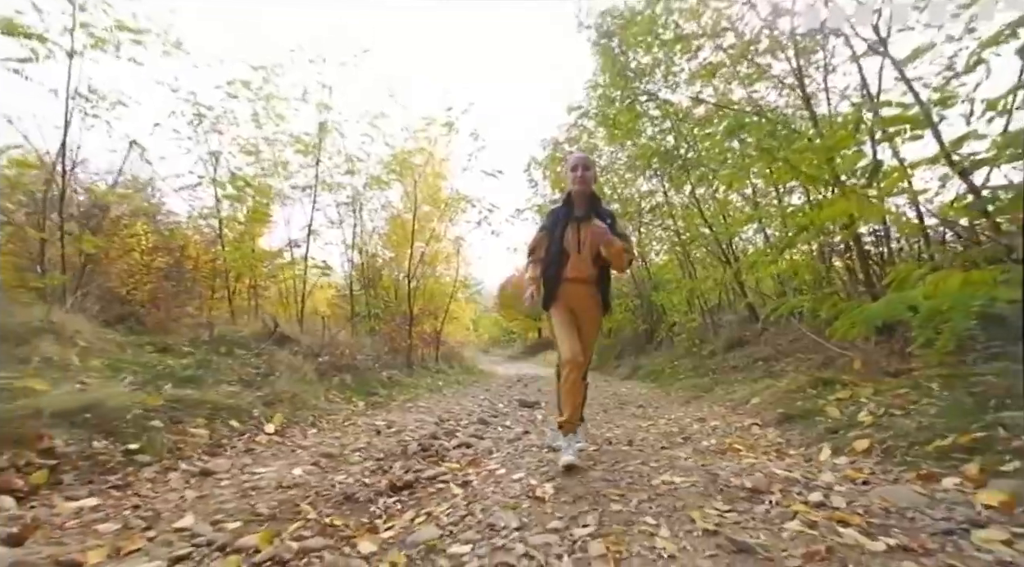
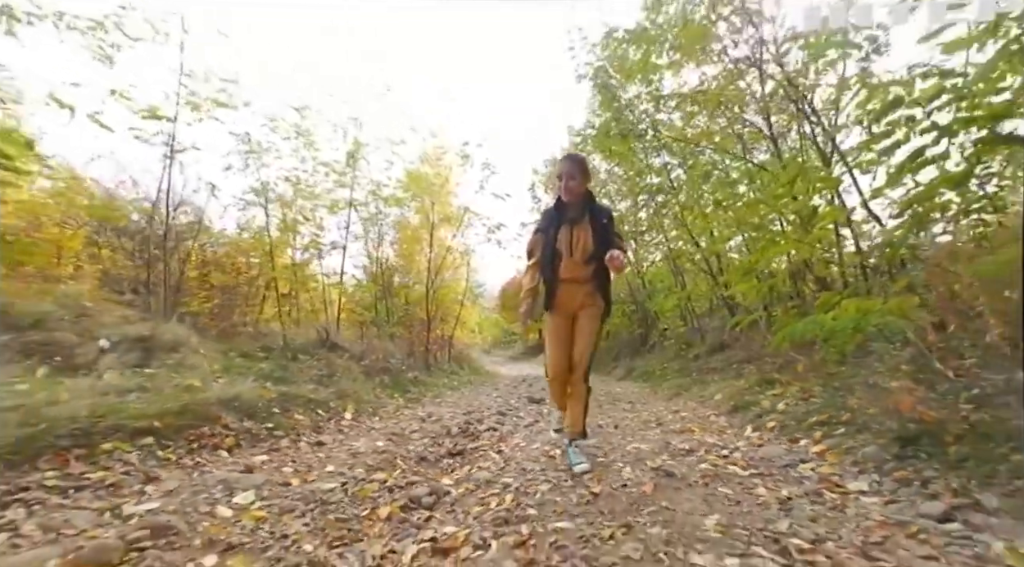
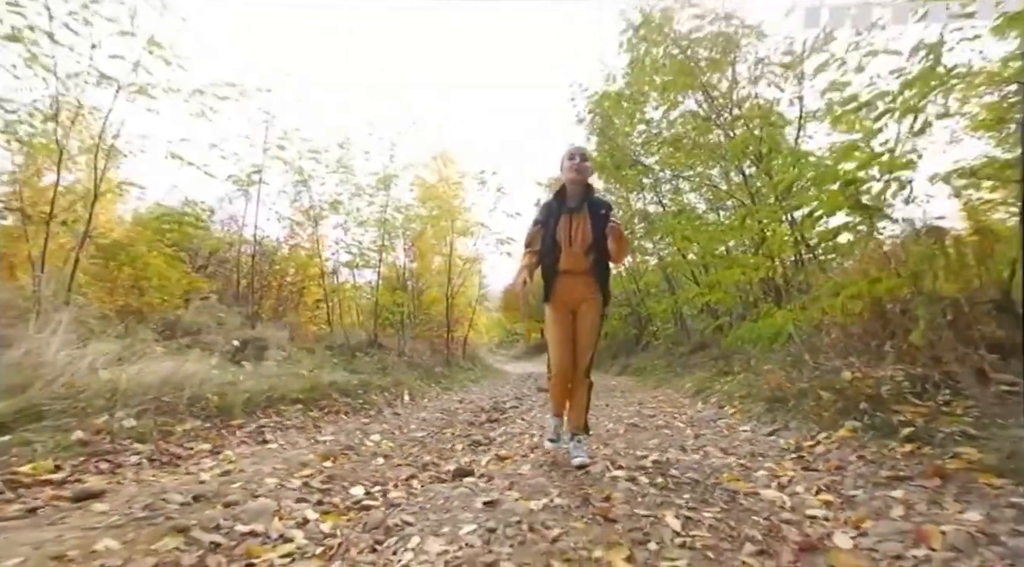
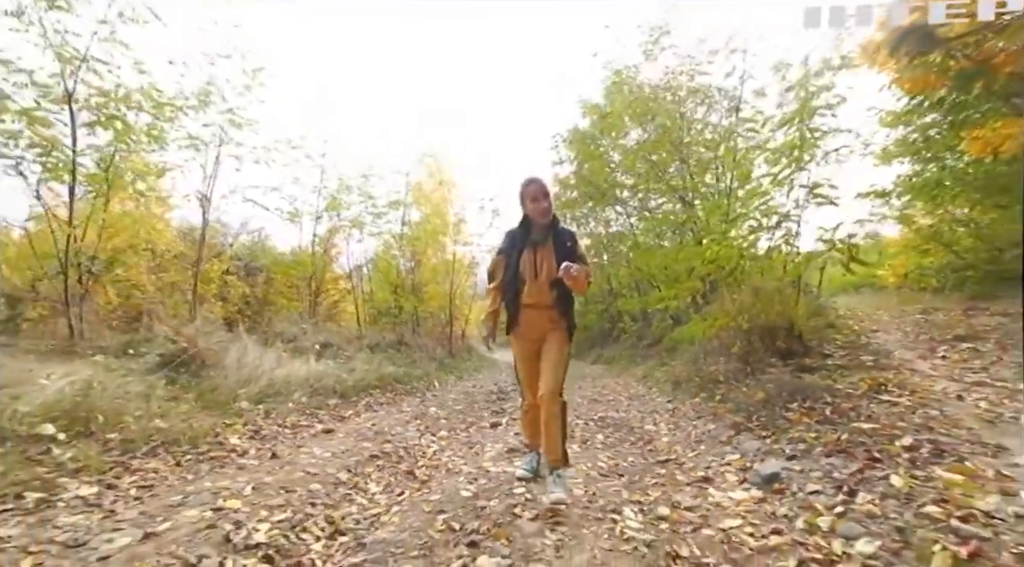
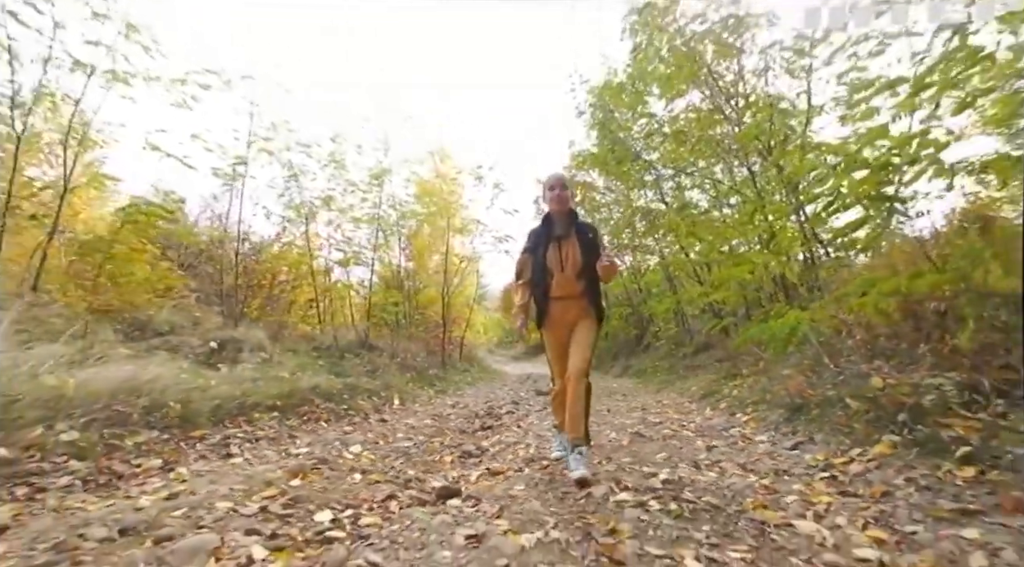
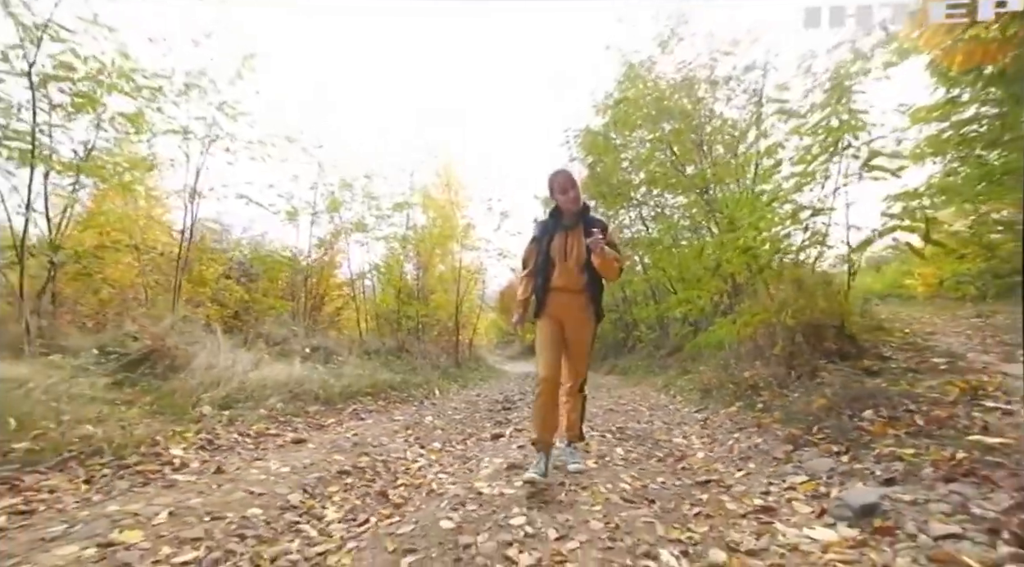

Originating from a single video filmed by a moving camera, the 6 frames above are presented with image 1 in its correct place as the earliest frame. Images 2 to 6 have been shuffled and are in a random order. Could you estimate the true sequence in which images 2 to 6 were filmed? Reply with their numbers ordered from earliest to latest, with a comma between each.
2, 5, 3, 6, 4
